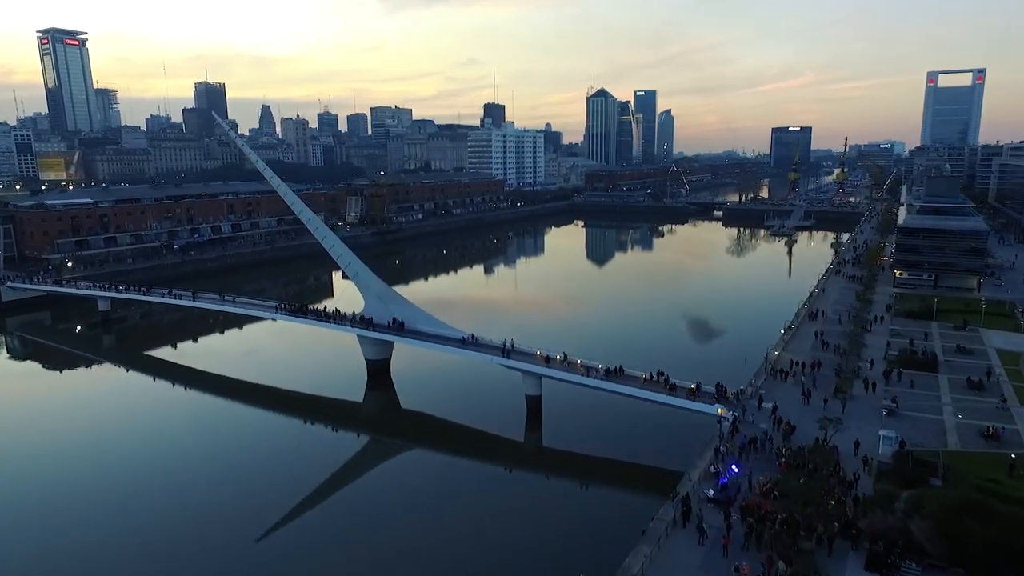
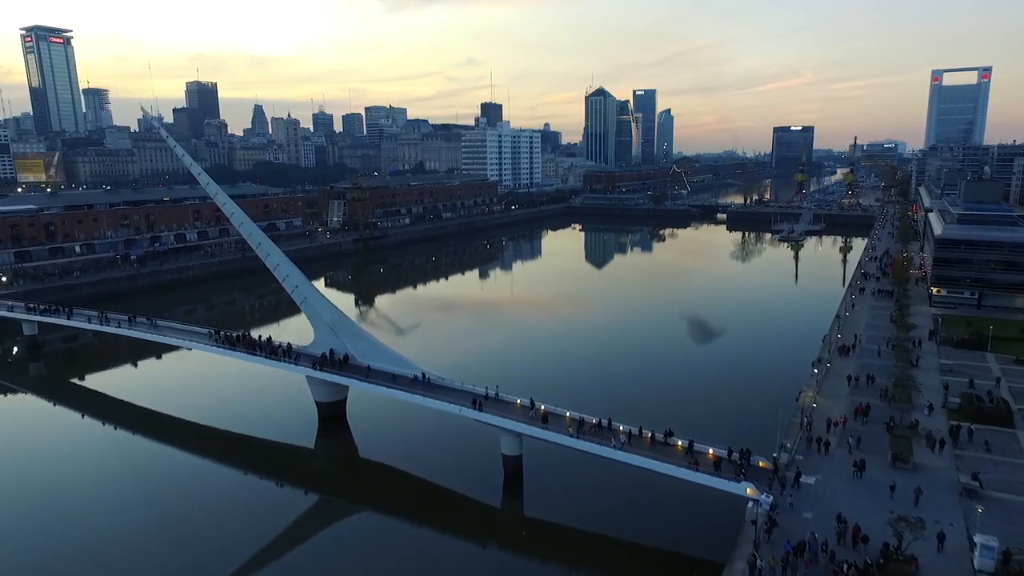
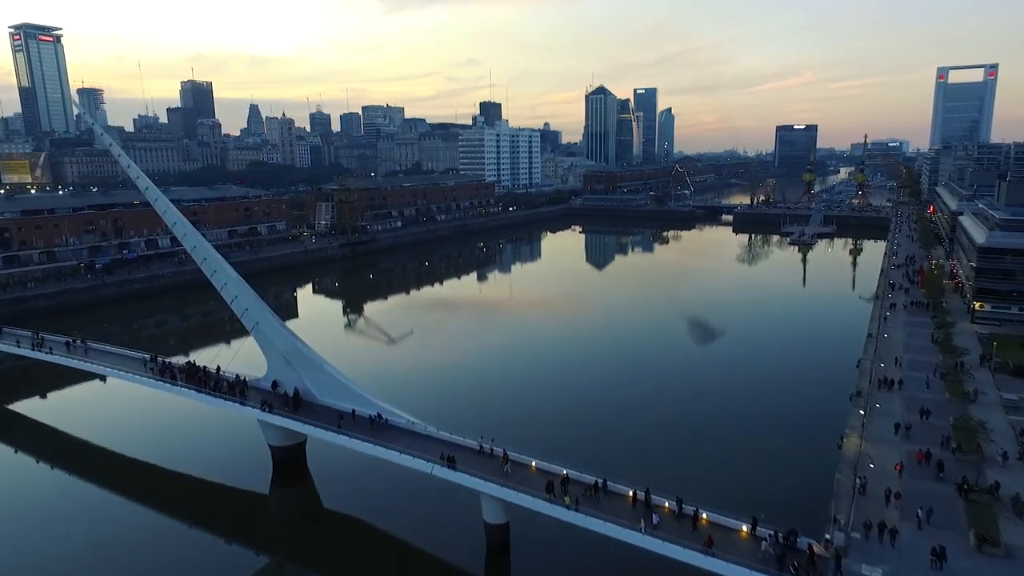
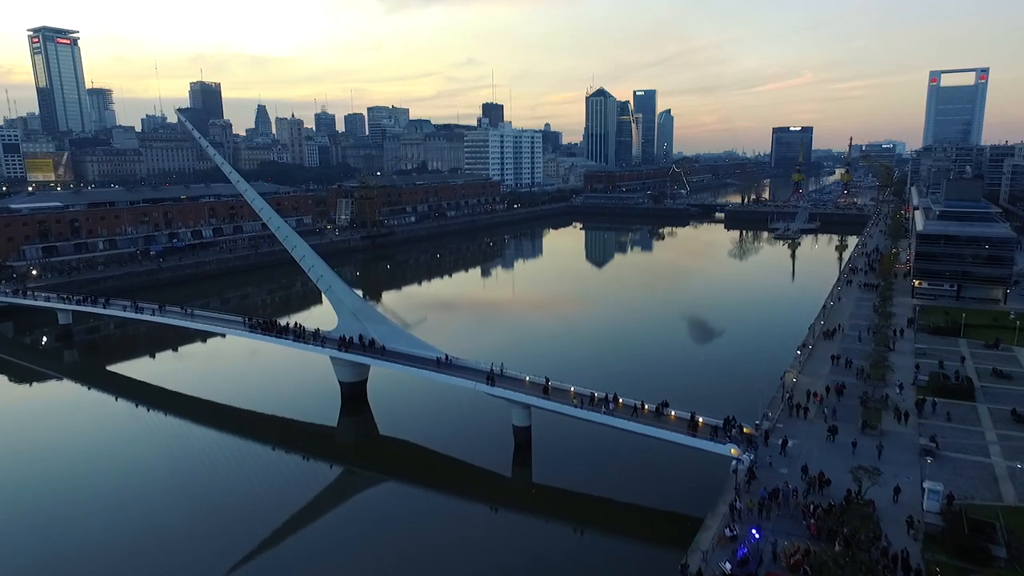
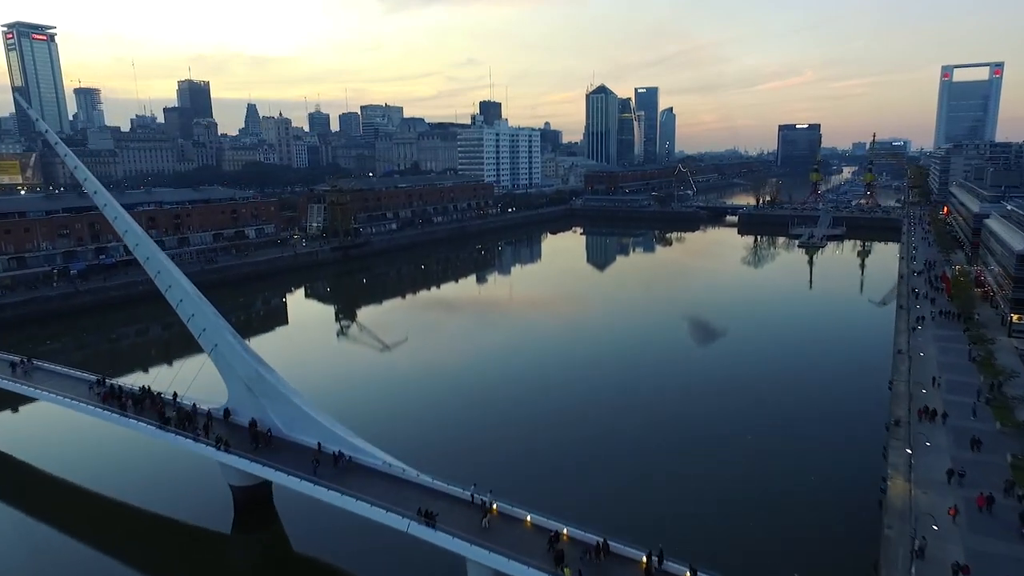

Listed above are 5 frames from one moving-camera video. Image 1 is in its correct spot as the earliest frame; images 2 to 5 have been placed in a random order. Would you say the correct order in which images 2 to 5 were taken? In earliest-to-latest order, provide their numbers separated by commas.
4, 2, 3, 5
